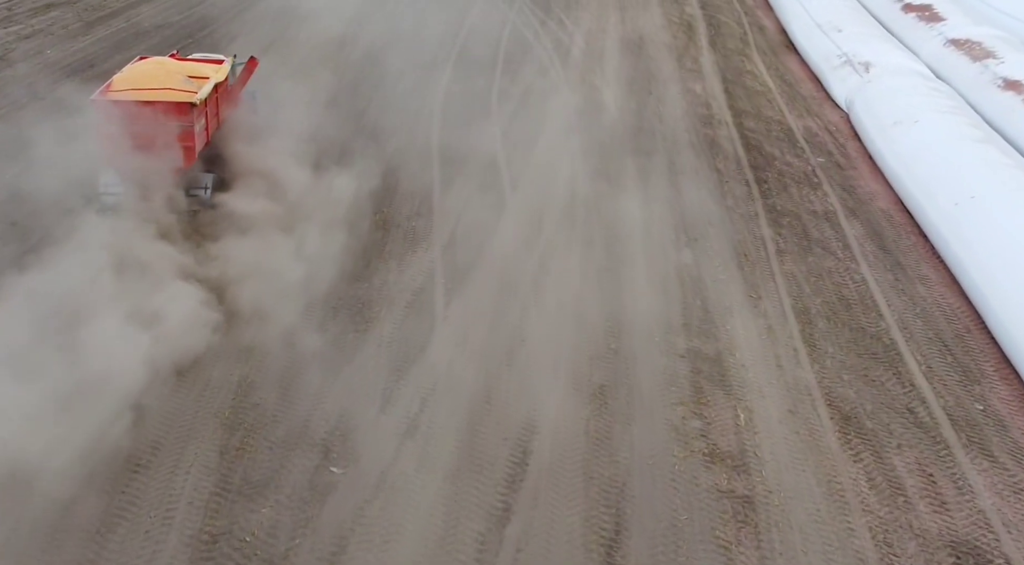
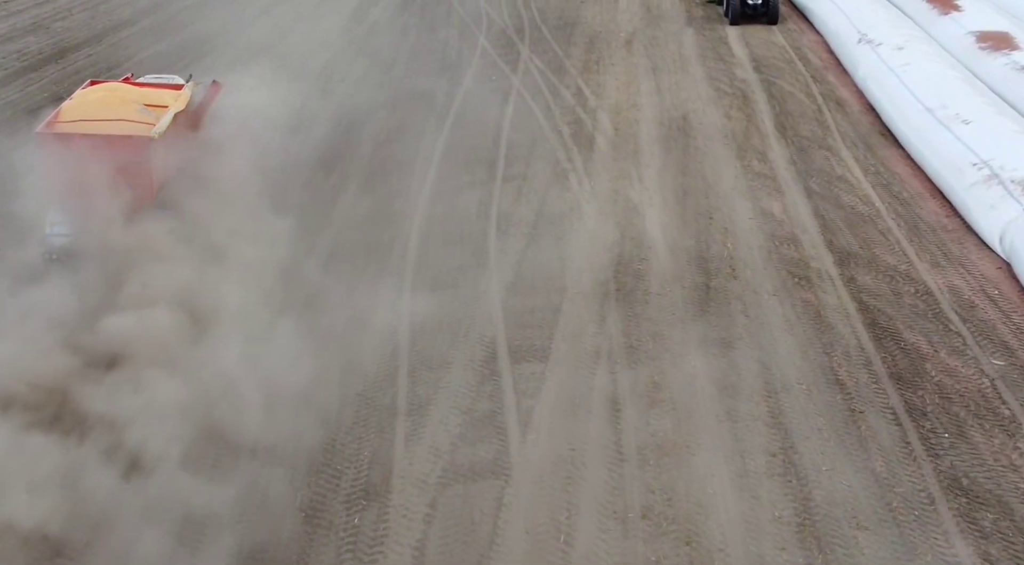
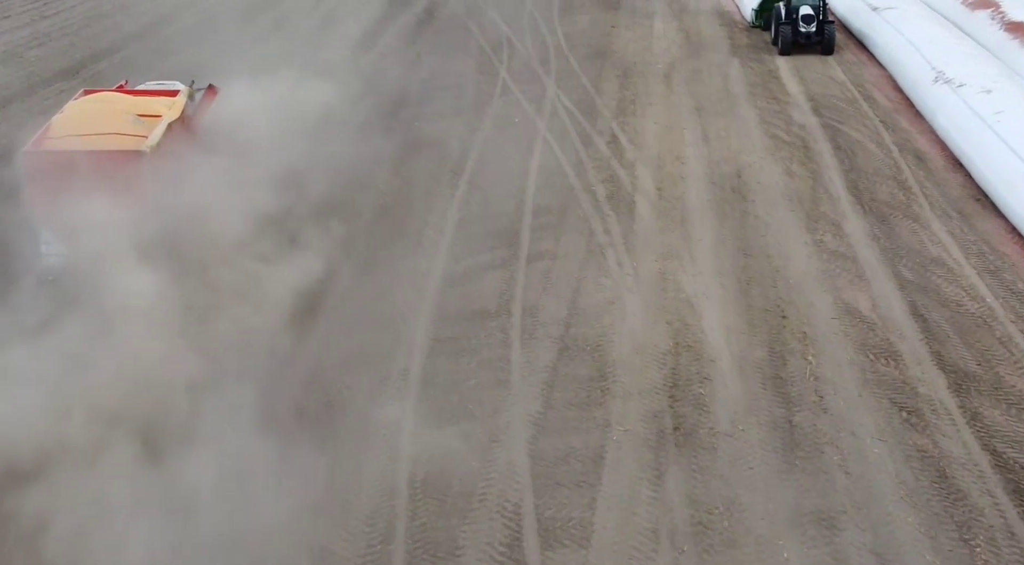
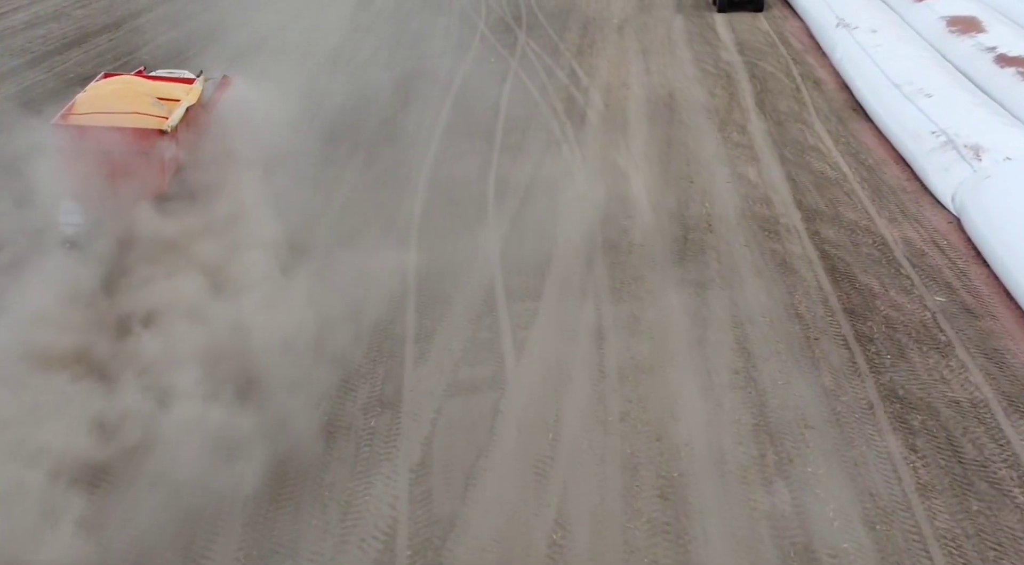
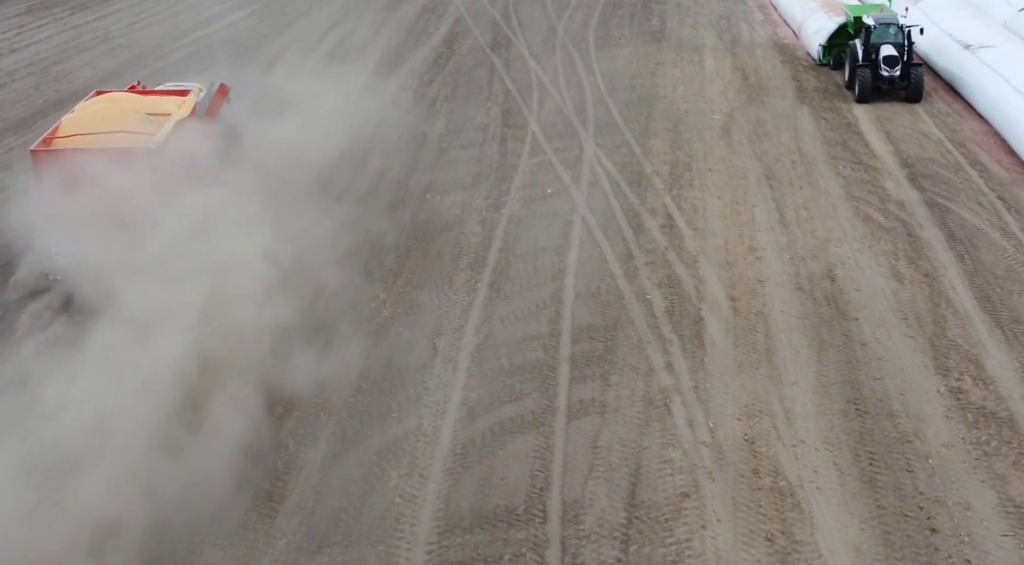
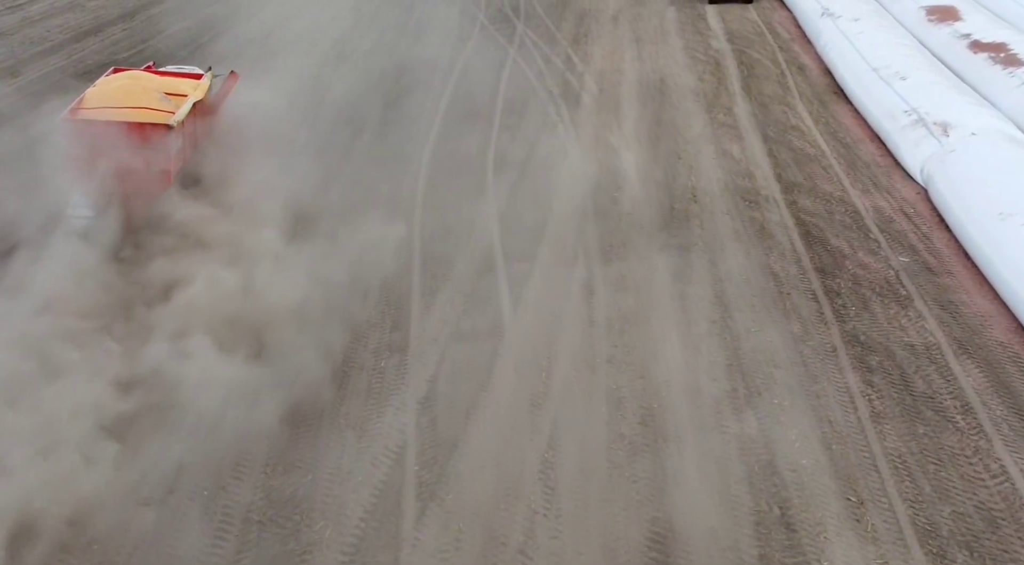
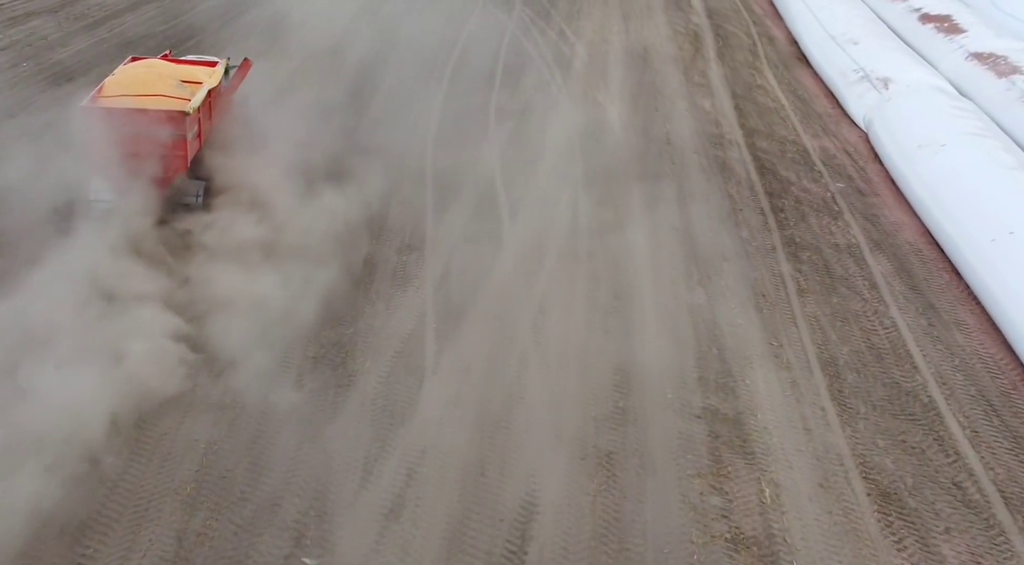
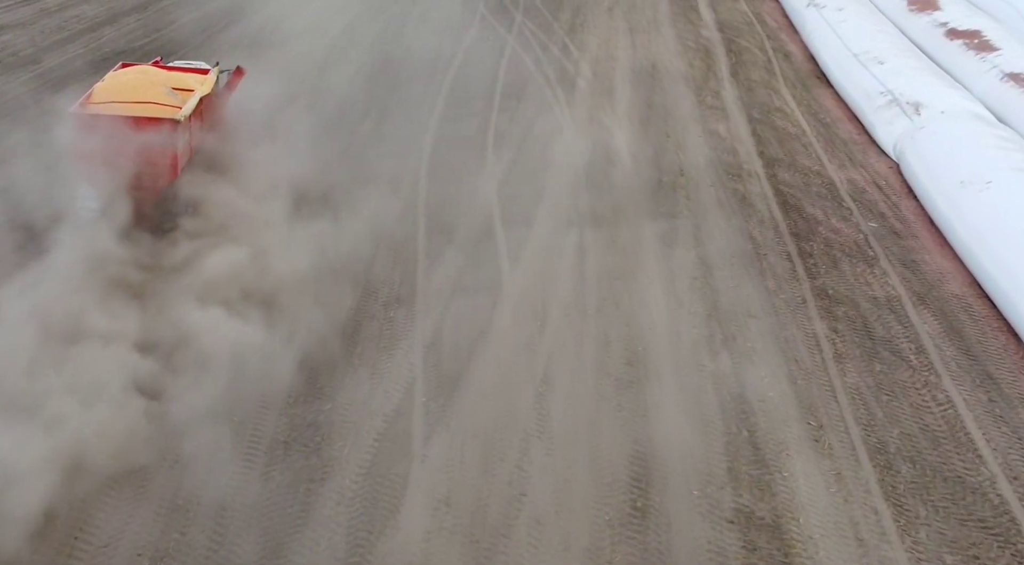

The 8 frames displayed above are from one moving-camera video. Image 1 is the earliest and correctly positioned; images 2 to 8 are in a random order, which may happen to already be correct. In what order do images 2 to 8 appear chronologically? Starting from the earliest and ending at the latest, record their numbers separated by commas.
7, 8, 6, 4, 2, 3, 5
